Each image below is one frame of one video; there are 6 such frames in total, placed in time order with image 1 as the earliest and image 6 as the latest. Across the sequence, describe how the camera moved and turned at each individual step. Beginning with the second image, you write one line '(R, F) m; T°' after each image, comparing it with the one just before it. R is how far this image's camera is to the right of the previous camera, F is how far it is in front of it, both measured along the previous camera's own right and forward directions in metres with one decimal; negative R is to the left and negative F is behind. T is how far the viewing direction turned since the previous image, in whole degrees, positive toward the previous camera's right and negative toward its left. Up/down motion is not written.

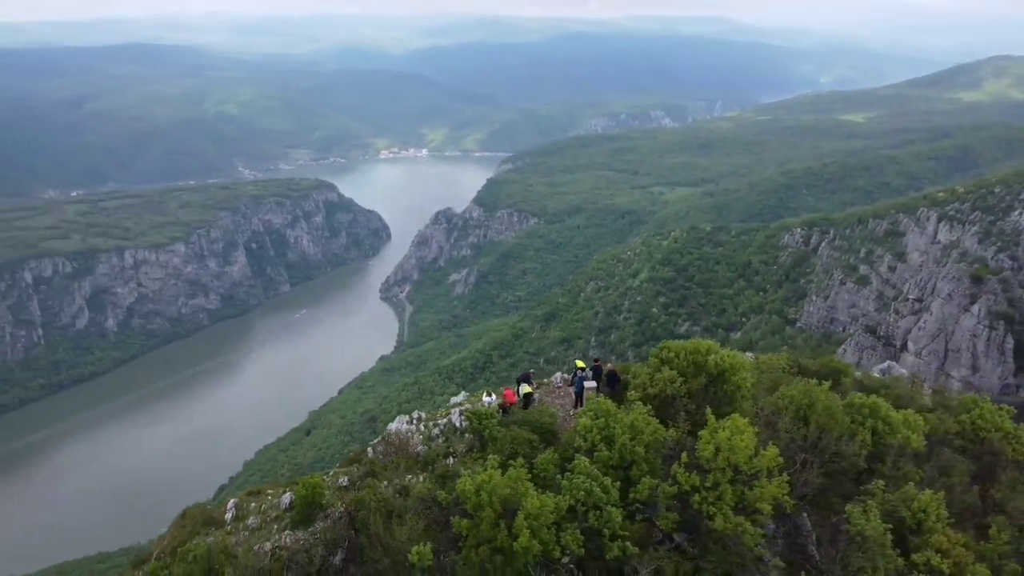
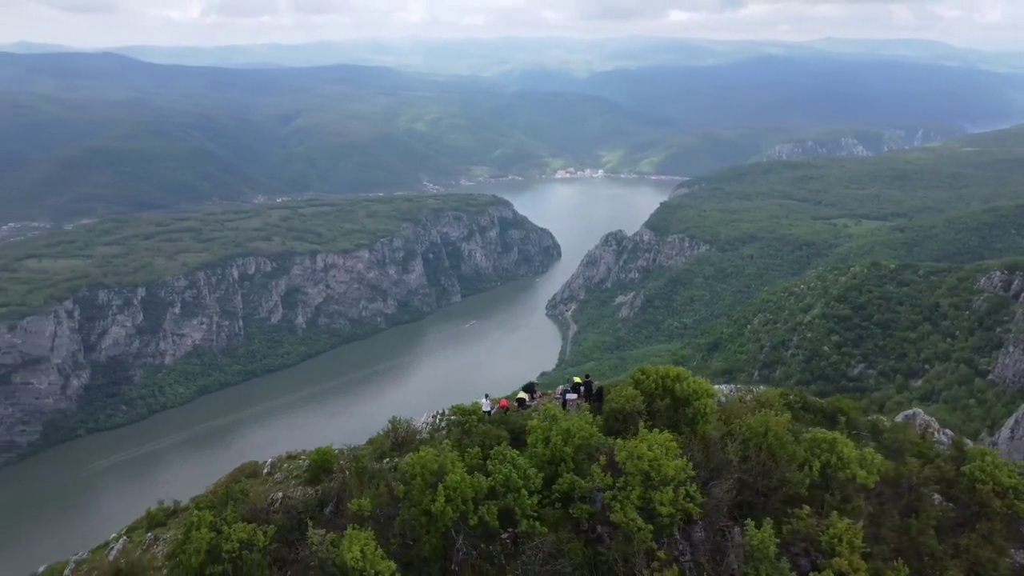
(+1.4, -0.8) m; -12°
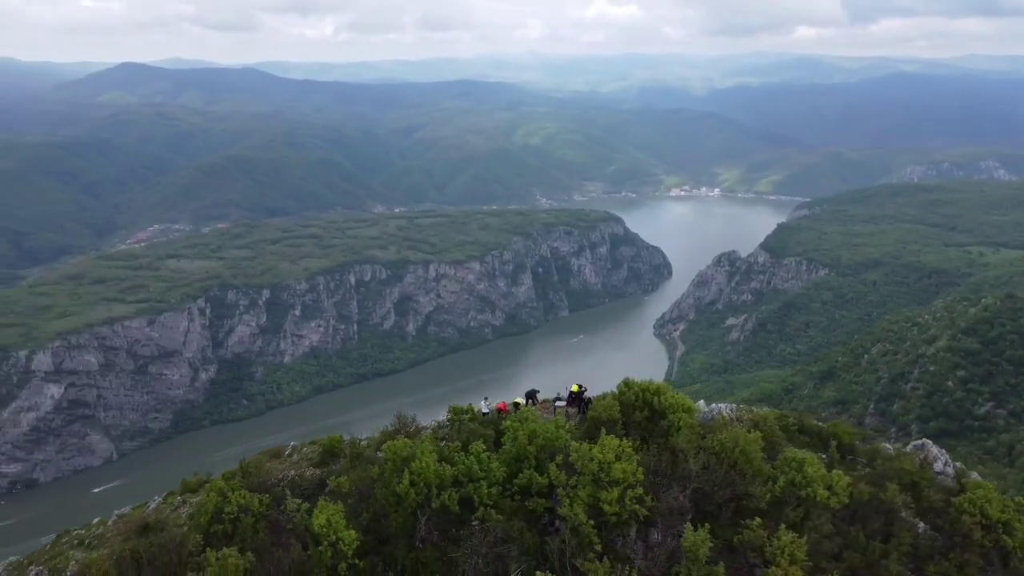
(+1.0, -0.5) m; -8°
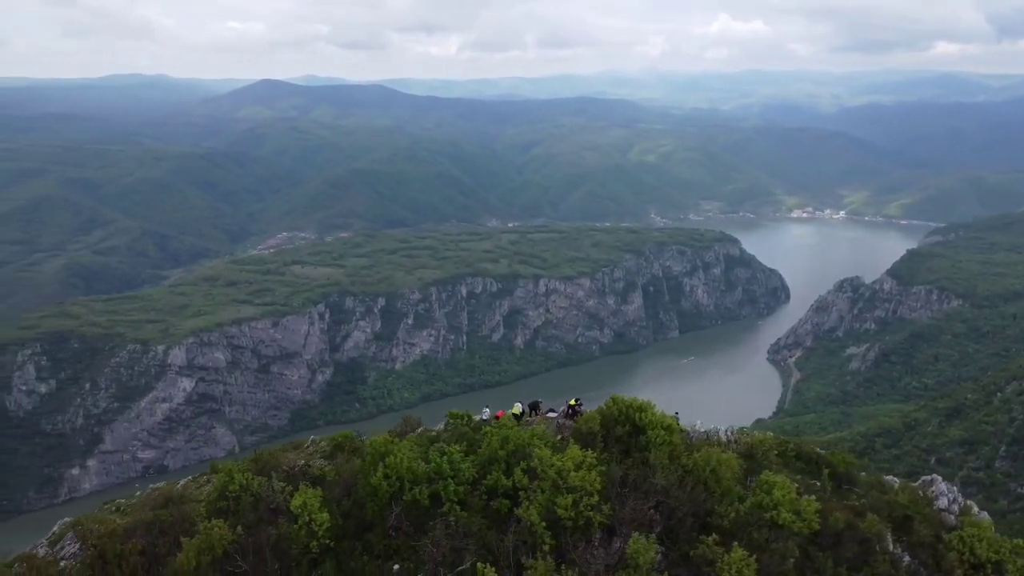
(+1.0, -0.4) m; -8°
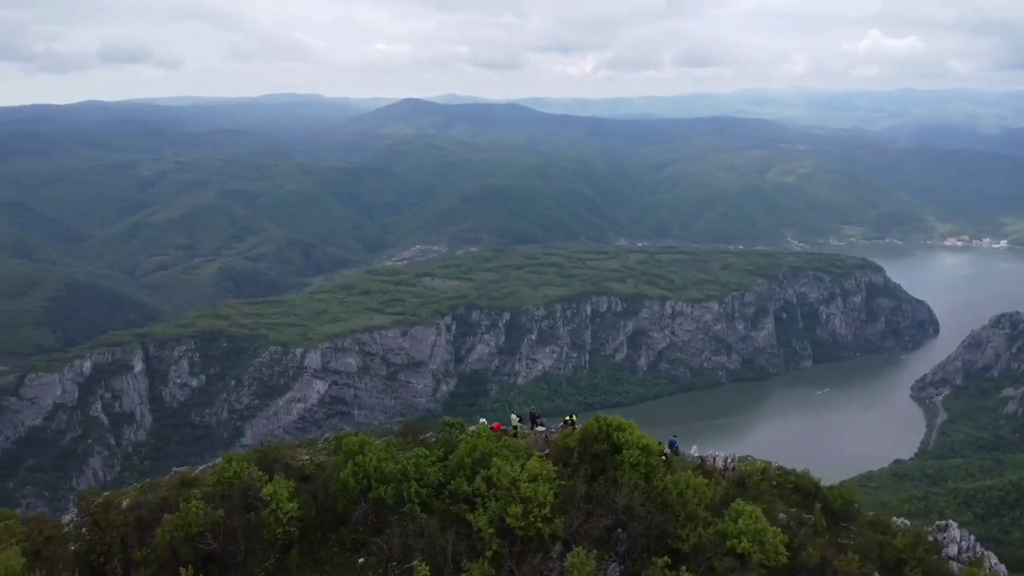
(+1.3, -0.1) m; -9°
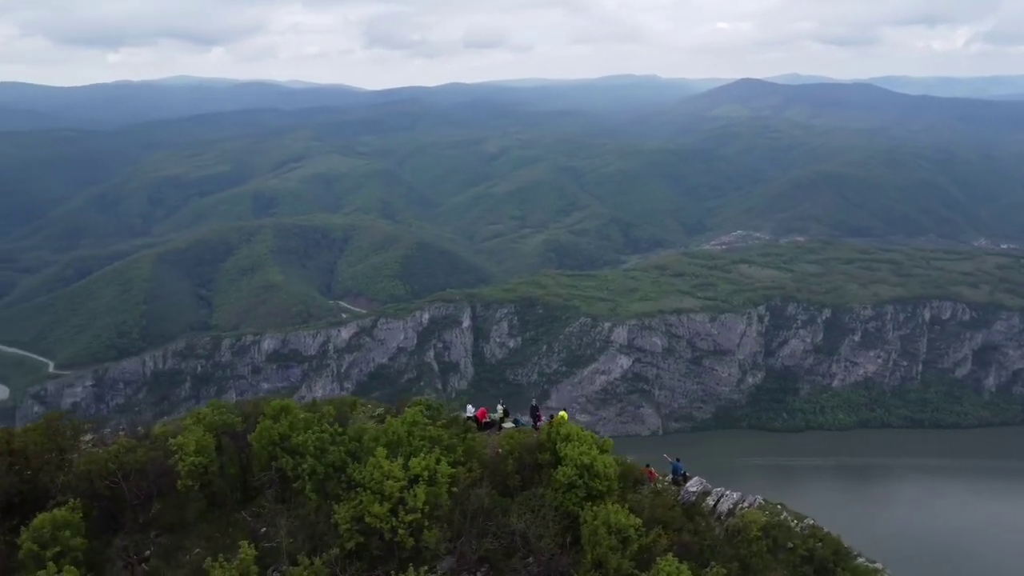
(+2.7, +1.5) m; -23°
